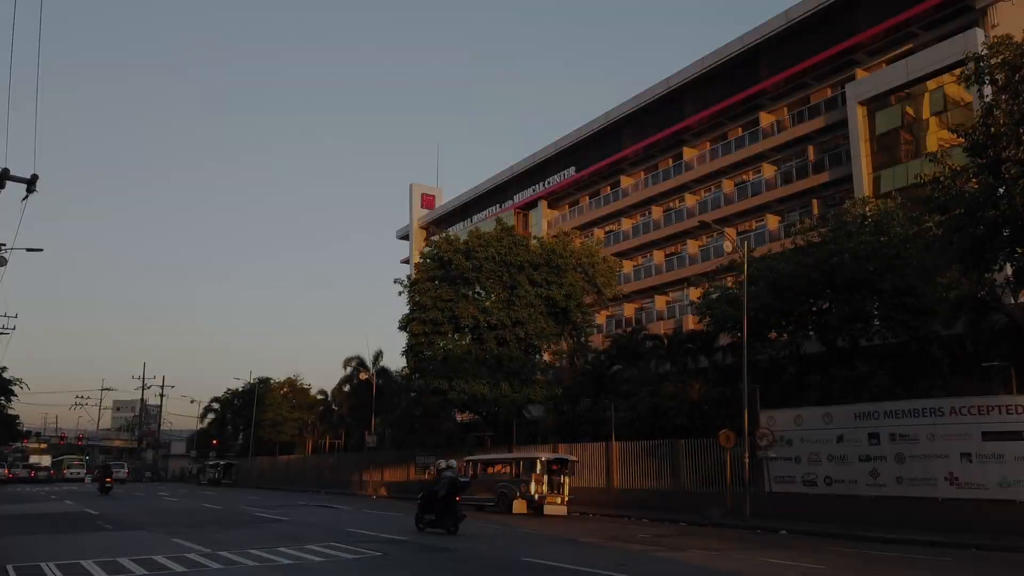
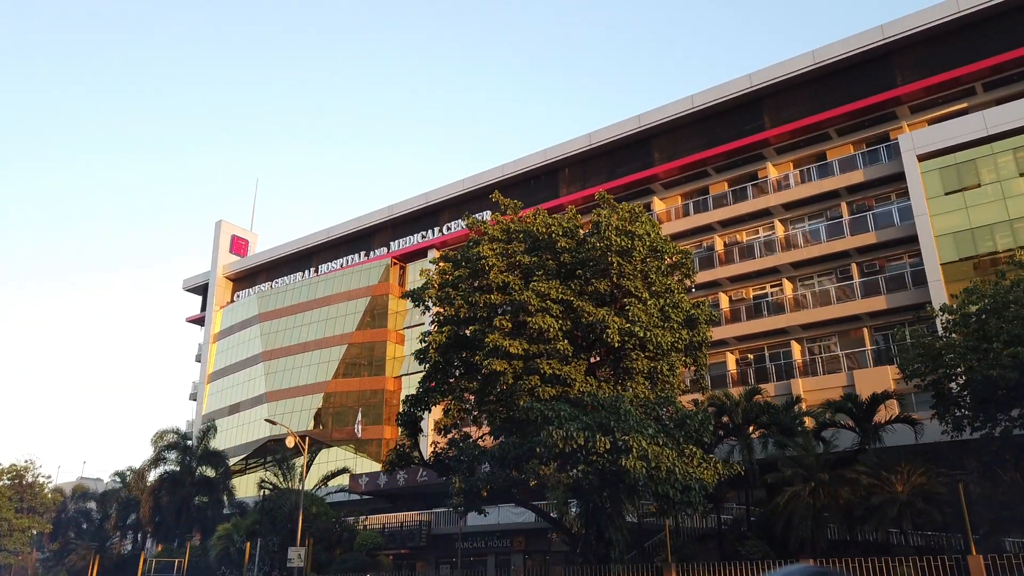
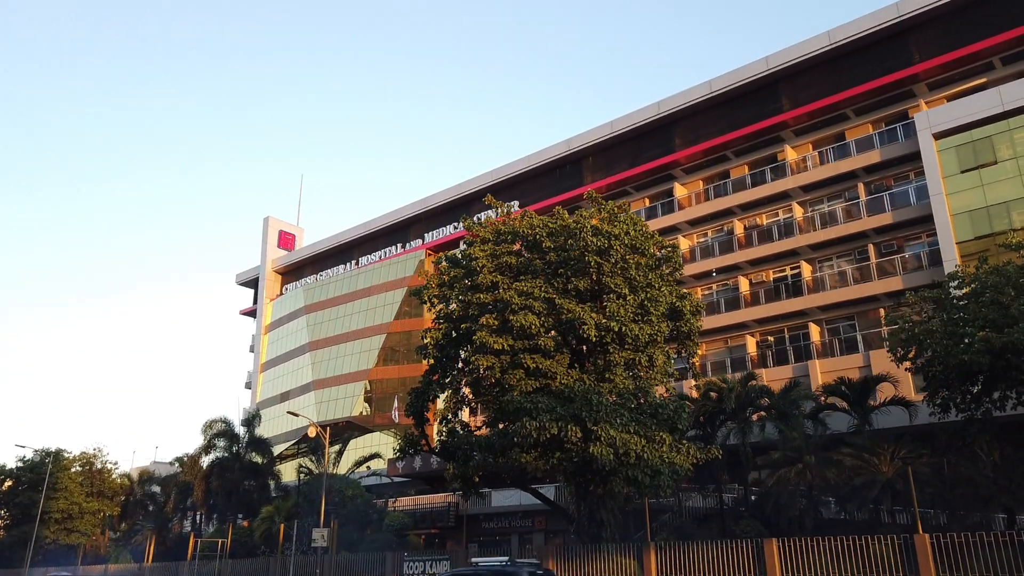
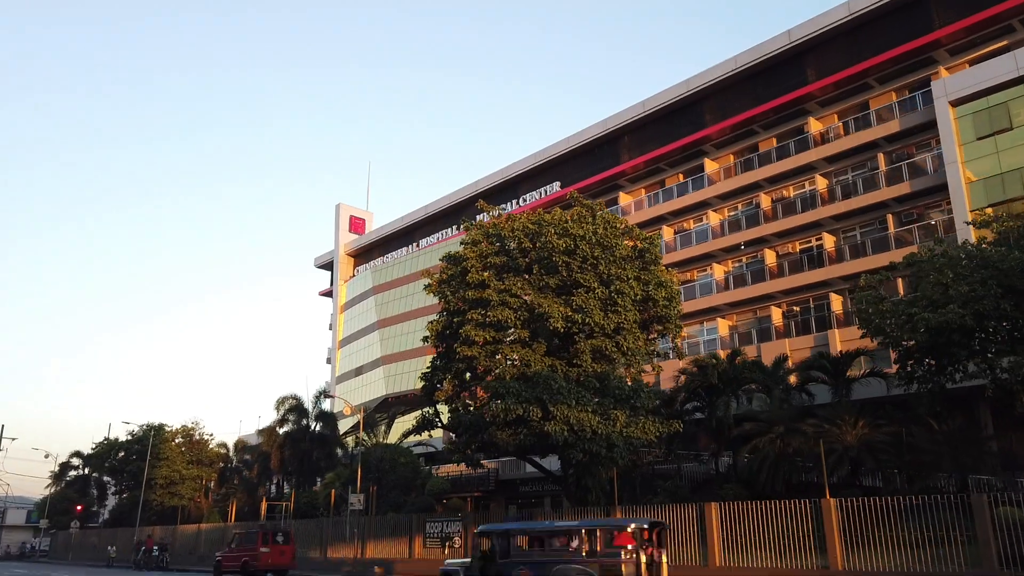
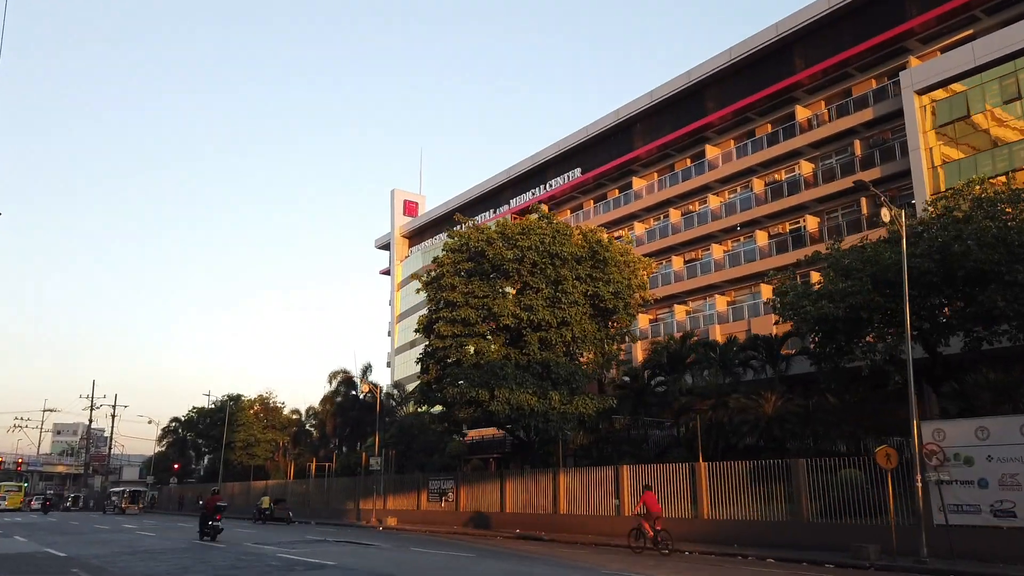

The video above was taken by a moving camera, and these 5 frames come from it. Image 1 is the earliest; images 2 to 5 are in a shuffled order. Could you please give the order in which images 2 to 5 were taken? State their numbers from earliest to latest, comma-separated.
5, 4, 3, 2
